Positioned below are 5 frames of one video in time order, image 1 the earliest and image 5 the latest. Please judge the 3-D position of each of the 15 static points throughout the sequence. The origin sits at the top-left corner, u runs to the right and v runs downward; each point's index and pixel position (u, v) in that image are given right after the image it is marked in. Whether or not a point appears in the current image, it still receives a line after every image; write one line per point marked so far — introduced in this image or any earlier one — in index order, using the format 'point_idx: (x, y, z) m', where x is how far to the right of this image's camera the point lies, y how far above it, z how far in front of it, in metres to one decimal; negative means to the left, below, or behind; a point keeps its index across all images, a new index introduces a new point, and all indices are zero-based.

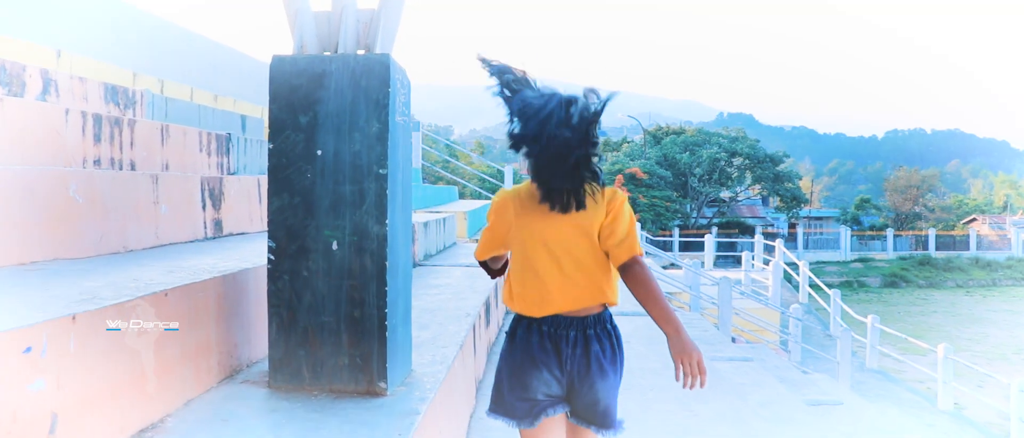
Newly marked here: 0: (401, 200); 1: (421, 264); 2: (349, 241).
0: (-0.3, +0.1, +1.9) m
1: (-0.6, -0.3, +4.6) m
2: (-0.4, -0.1, +1.8) m
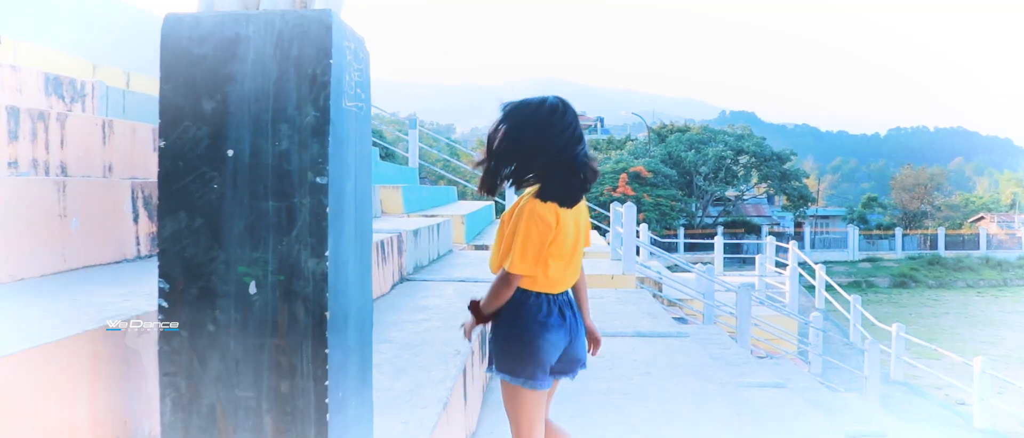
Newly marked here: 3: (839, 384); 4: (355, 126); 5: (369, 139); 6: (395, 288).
0: (-0.3, 0.0, +1.3) m
1: (-0.6, -0.4, +4.1) m
2: (-0.4, -0.1, +1.2) m
3: (+3.5, -1.8, +6.9) m
4: (-0.3, +0.2, +1.4) m
5: (-0.3, +0.2, +1.5) m
6: (-0.7, -0.4, +3.7) m
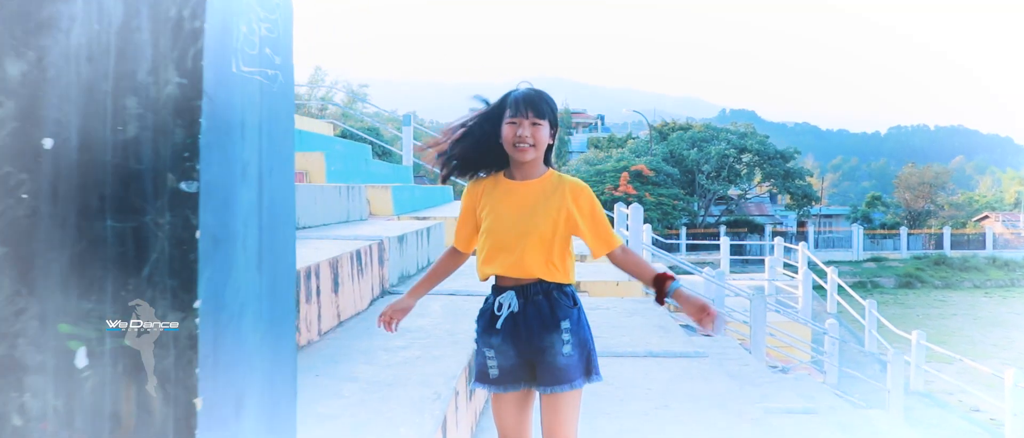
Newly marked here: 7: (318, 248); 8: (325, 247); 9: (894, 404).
0: (-0.3, 0.0, +0.9) m
1: (-0.7, -0.4, +3.6) m
2: (-0.5, -0.1, +0.8) m
3: (+3.4, -1.8, +6.5) m
4: (-0.3, +0.2, +0.9) m
5: (-0.3, +0.1, +1.0) m
6: (-0.7, -0.4, +3.2) m
7: (-0.9, -0.1, +3.1) m
8: (-0.9, -0.1, +3.1) m
9: (+3.8, -1.9, +6.6) m
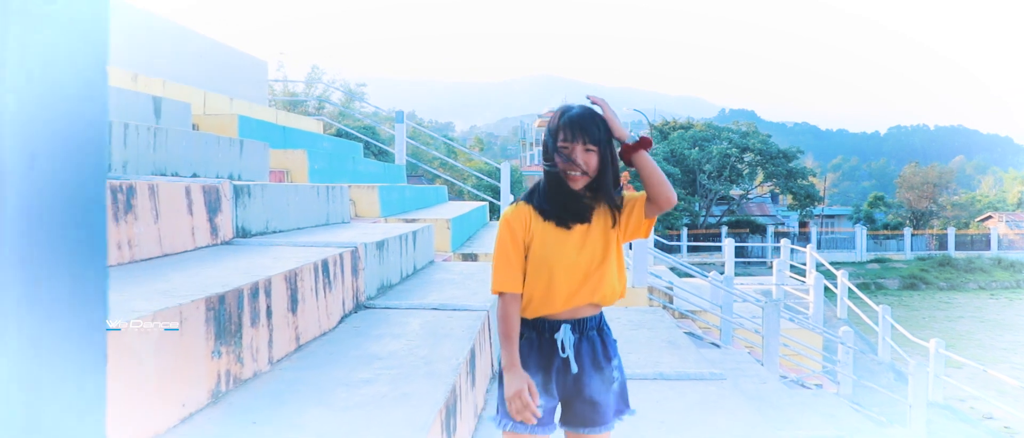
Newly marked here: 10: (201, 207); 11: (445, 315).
0: (-0.4, -0.1, +0.5) m
1: (-0.7, -0.4, +3.2) m
2: (-0.5, -0.2, +0.4) m
3: (+3.4, -1.8, +6.1) m
4: (-0.4, +0.1, +0.5) m
5: (-0.4, +0.1, +0.6) m
6: (-0.7, -0.4, +2.8) m
7: (-1.0, -0.2, +2.7) m
8: (-0.9, -0.2, +2.7) m
9: (+3.8, -1.9, +6.2) m
10: (-1.4, +0.1, +3.0) m
11: (-0.3, -0.4, +3.0) m
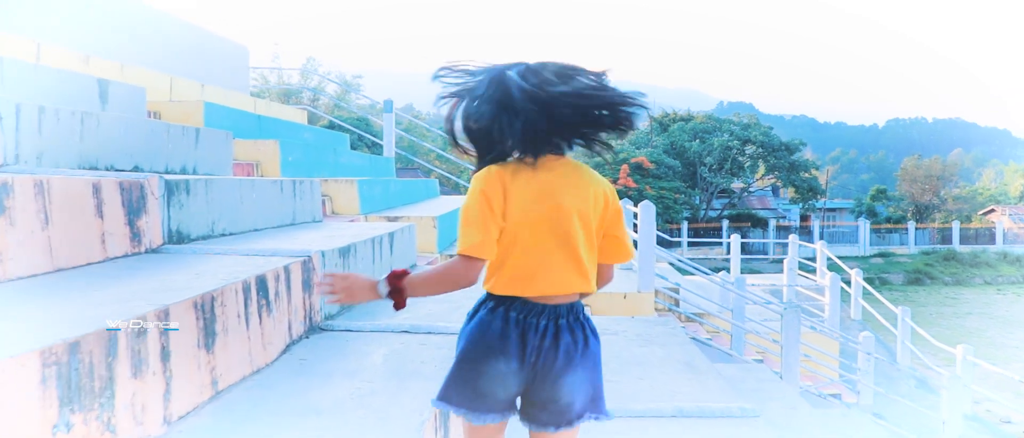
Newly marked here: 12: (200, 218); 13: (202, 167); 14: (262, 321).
0: (-0.4, -0.1, -0.1) m
1: (-0.8, -0.4, +2.7) m
2: (-0.5, -0.2, -0.2) m
3: (+3.3, -1.8, +5.5) m
4: (-0.4, +0.1, -0.1) m
5: (-0.4, +0.1, 0.0) m
6: (-0.8, -0.5, +2.3) m
7: (-1.0, -0.2, +2.1) m
8: (-1.0, -0.2, +2.2) m
9: (+3.7, -1.9, +5.6) m
10: (-1.5, 0.0, +2.4) m
11: (-0.4, -0.4, +2.5) m
12: (-1.5, 0.0, +3.0) m
13: (-2.1, +0.4, +4.4) m
14: (-0.8, -0.3, +2.1) m
